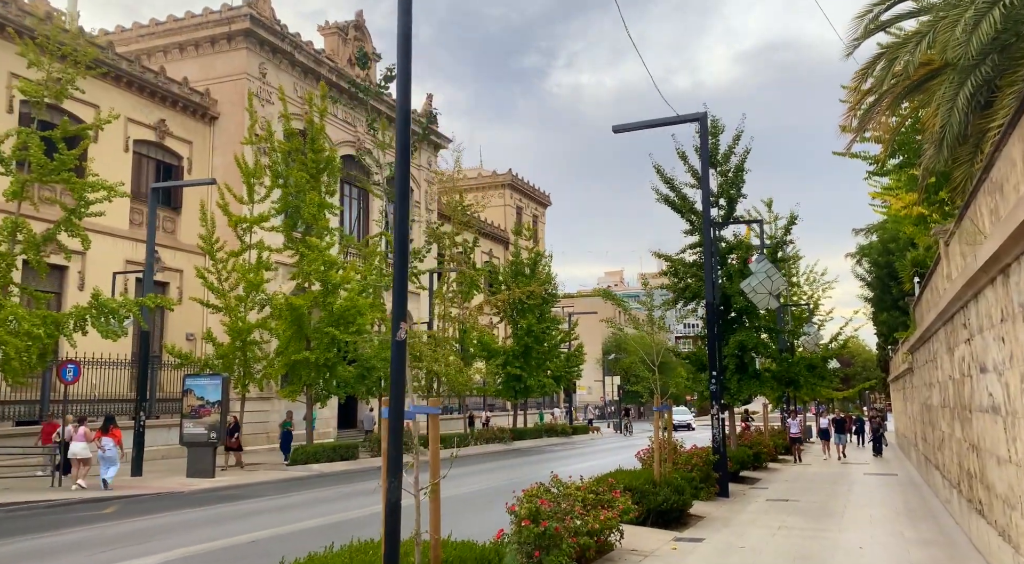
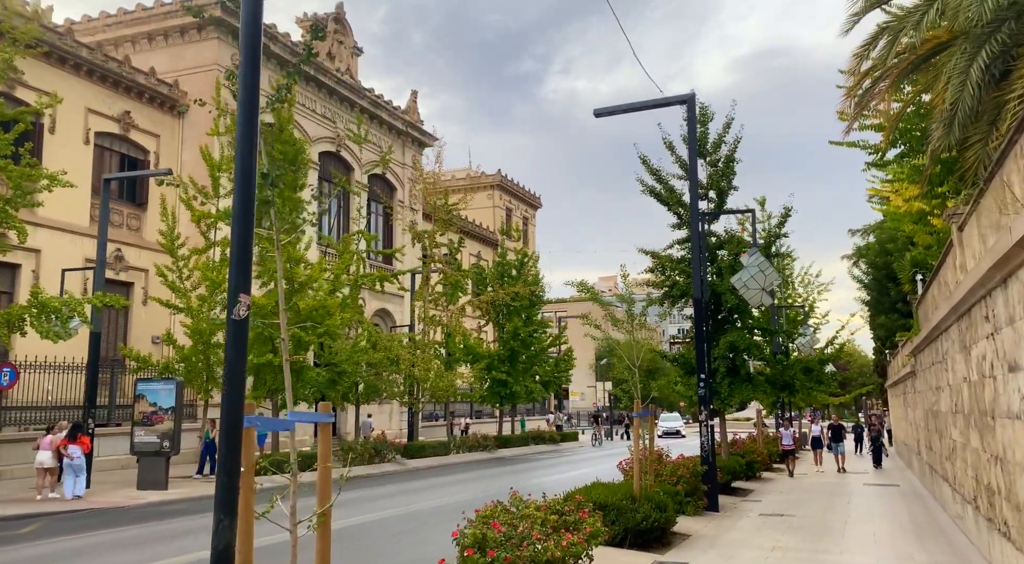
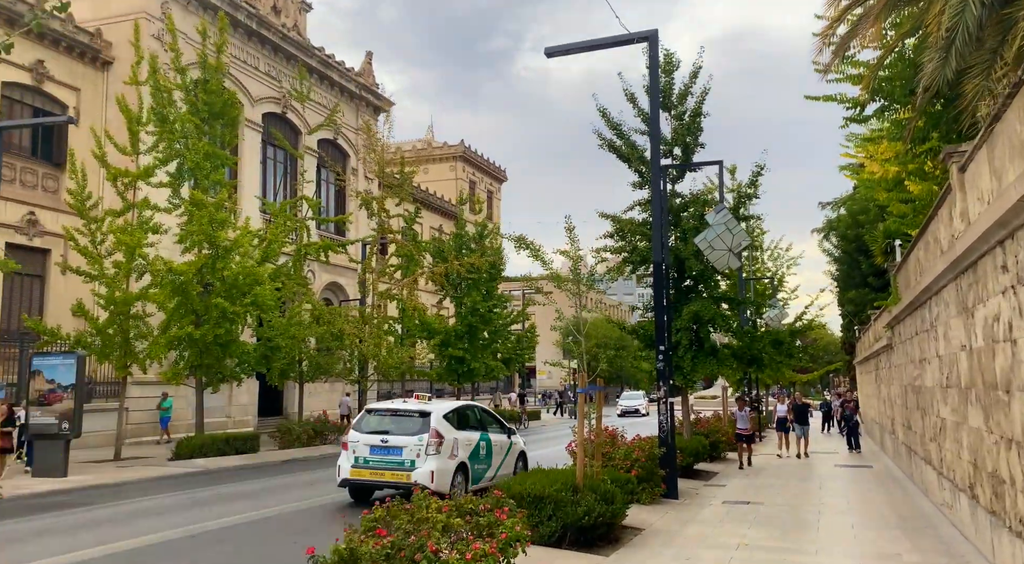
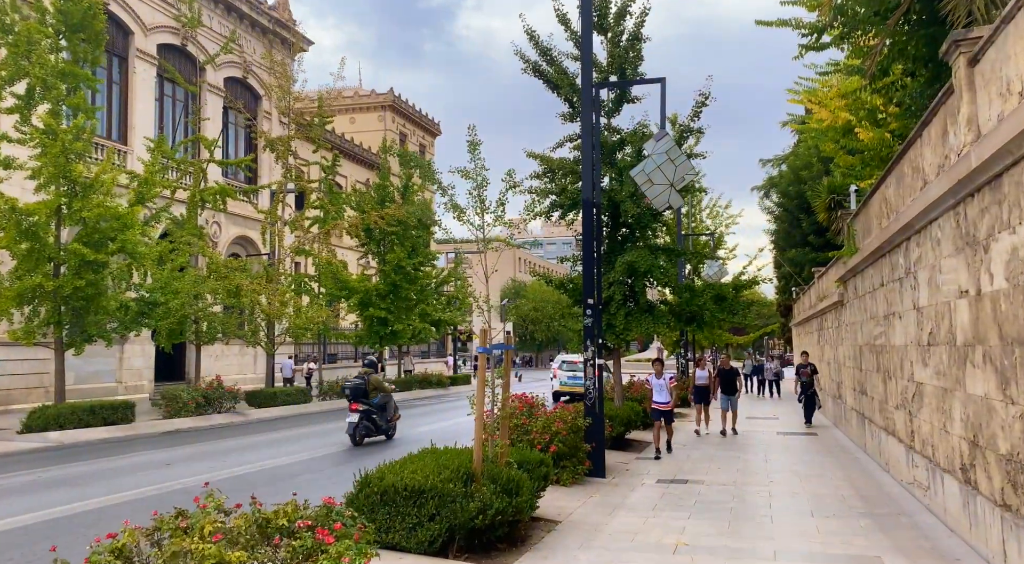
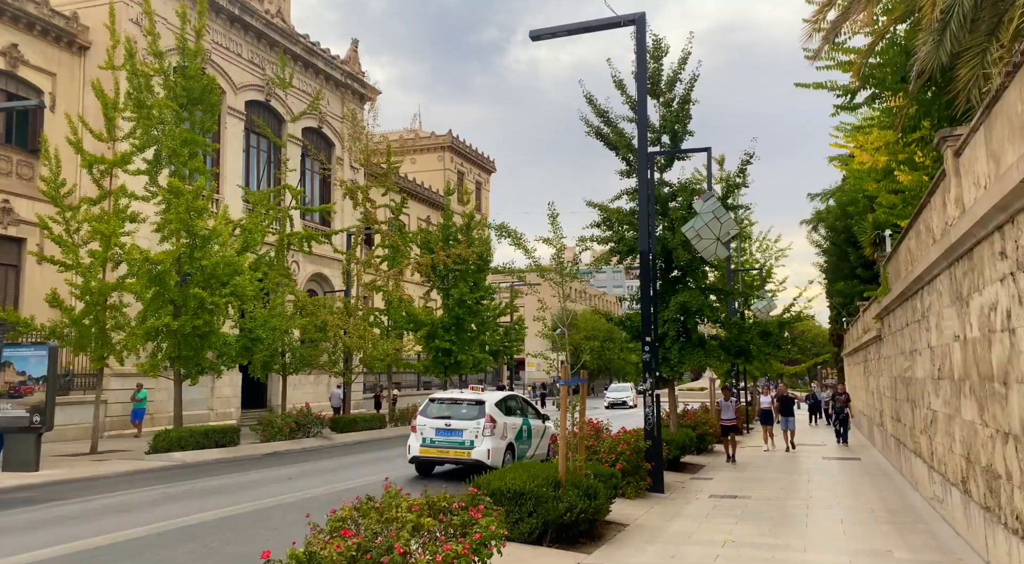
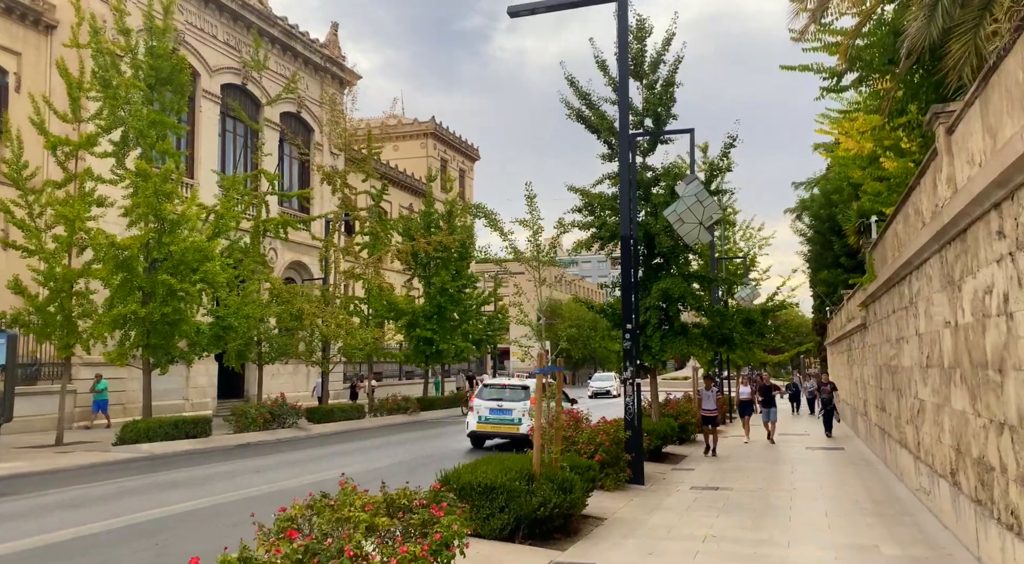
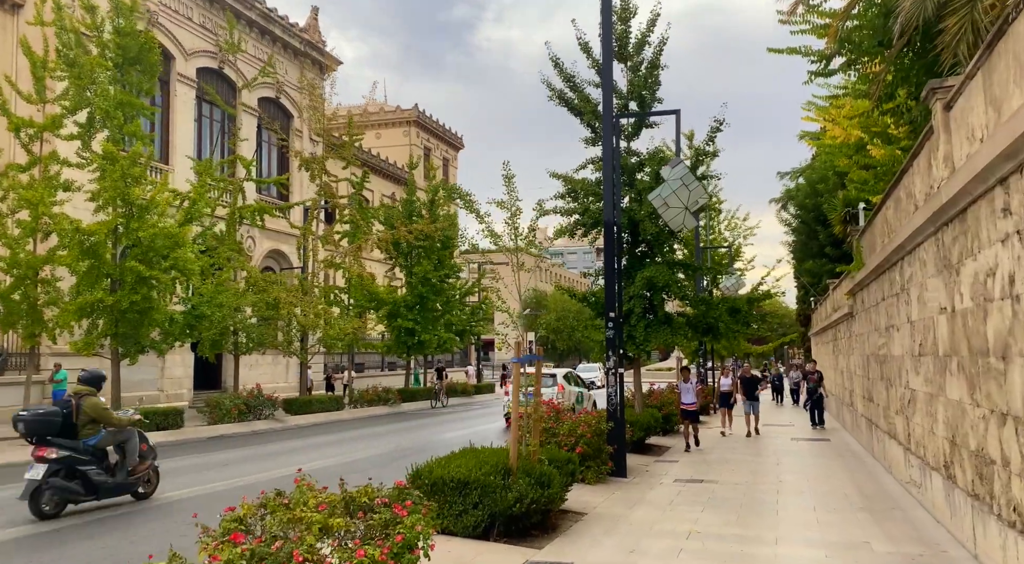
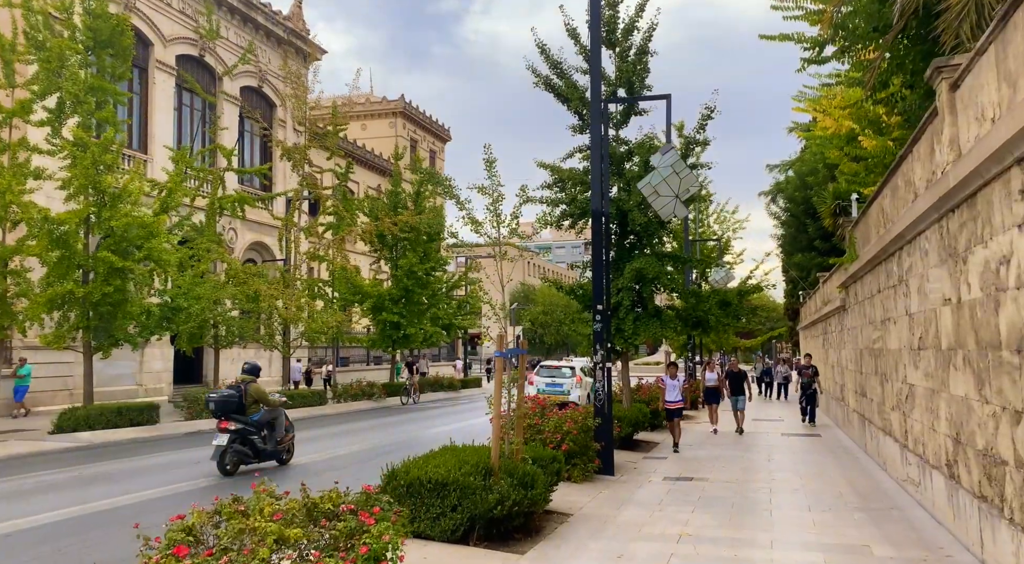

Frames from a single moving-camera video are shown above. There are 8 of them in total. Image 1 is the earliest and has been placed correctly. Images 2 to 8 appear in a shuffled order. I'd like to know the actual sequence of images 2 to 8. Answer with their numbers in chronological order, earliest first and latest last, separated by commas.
2, 3, 5, 6, 7, 8, 4
